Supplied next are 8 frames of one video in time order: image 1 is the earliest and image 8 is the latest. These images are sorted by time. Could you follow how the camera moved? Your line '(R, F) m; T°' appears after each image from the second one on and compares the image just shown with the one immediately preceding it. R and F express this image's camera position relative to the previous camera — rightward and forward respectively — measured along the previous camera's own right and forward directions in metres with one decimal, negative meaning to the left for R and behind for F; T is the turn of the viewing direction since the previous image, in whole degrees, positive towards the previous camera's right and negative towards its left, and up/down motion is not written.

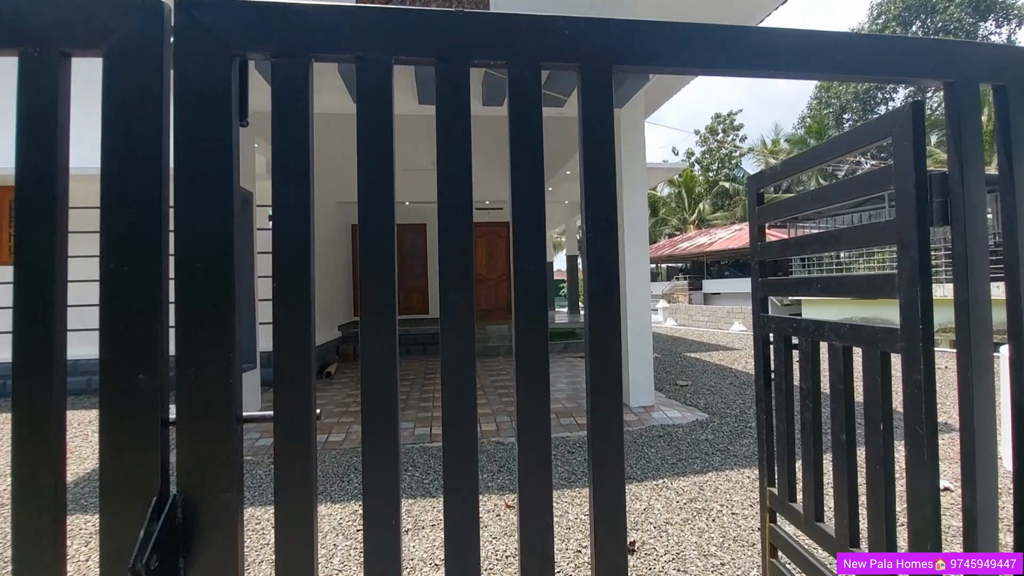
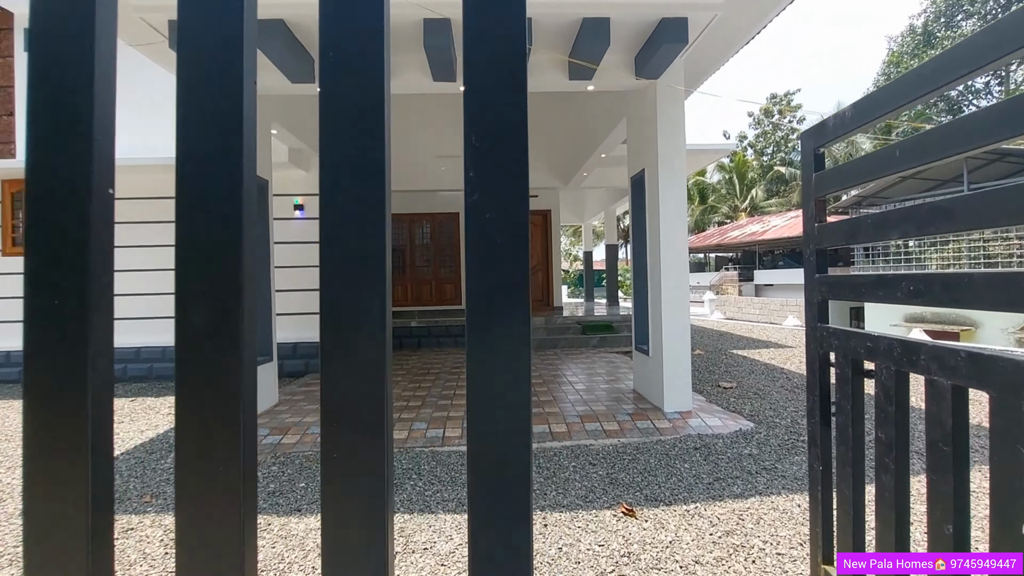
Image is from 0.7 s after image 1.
(+0.2, +0.3) m; -5°
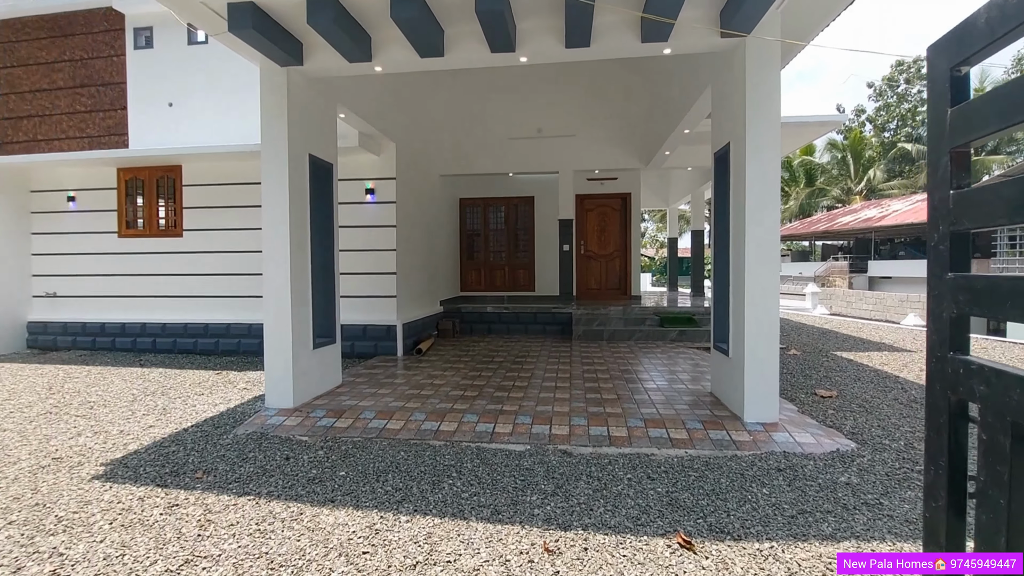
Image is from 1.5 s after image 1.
(+0.2, +0.3) m; -10°
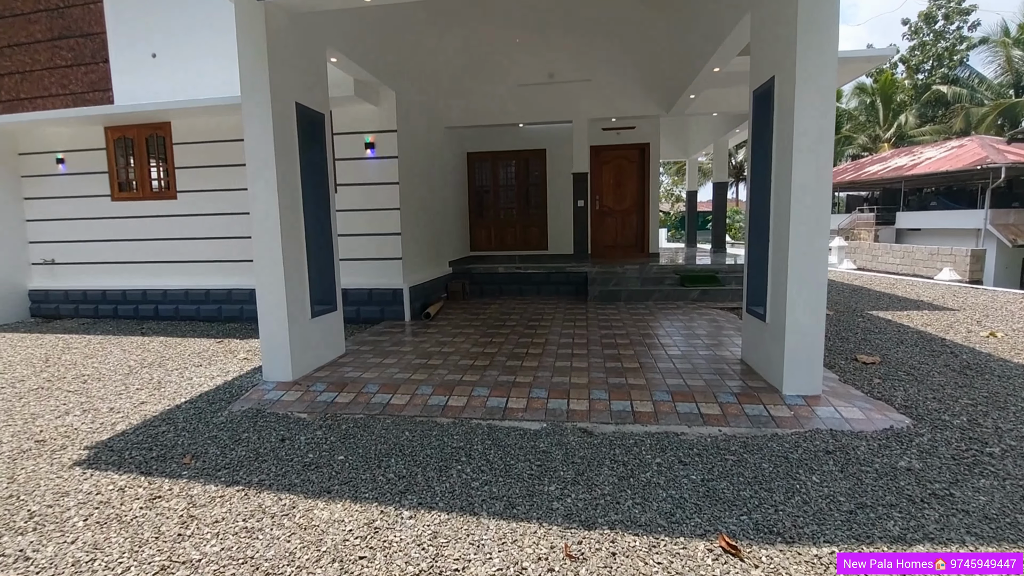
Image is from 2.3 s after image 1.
(0.0, +0.4) m; -1°
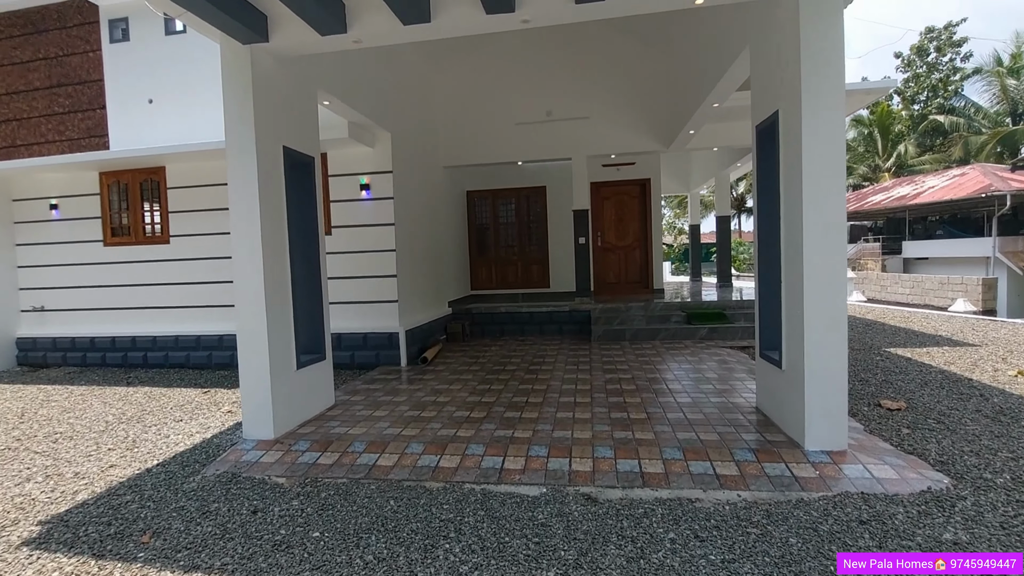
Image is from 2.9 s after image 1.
(+0.1, +0.2) m; 0°
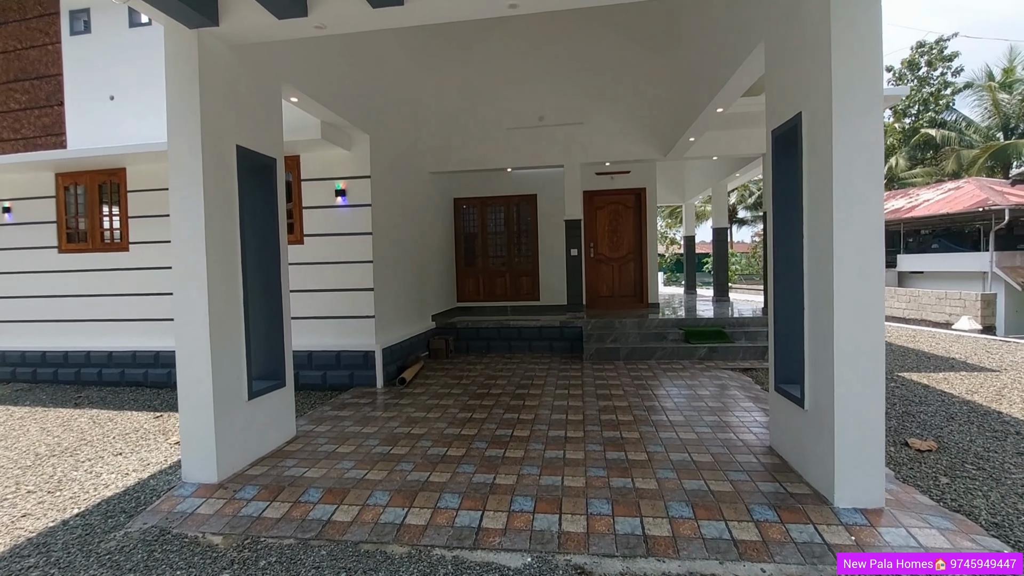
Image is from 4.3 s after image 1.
(+0.1, +0.4) m; +1°
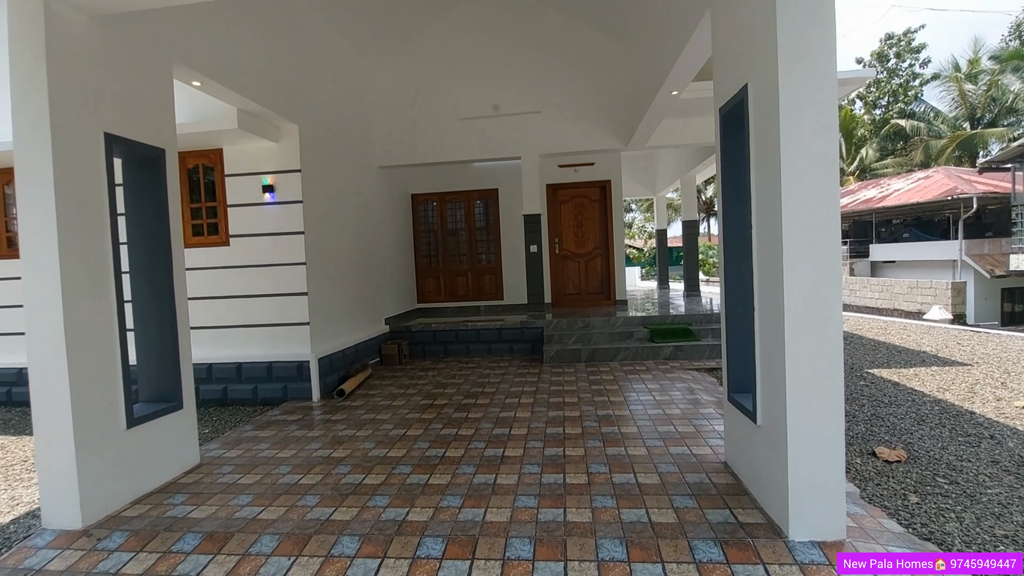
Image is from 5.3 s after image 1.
(+0.4, +0.4) m; +2°
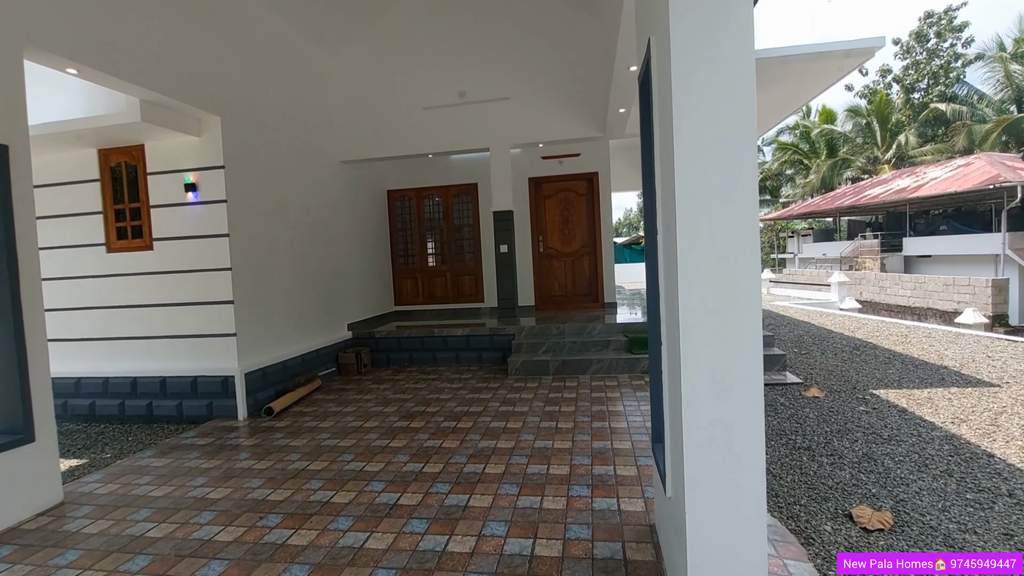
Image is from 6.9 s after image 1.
(+0.7, +0.6) m; -3°
